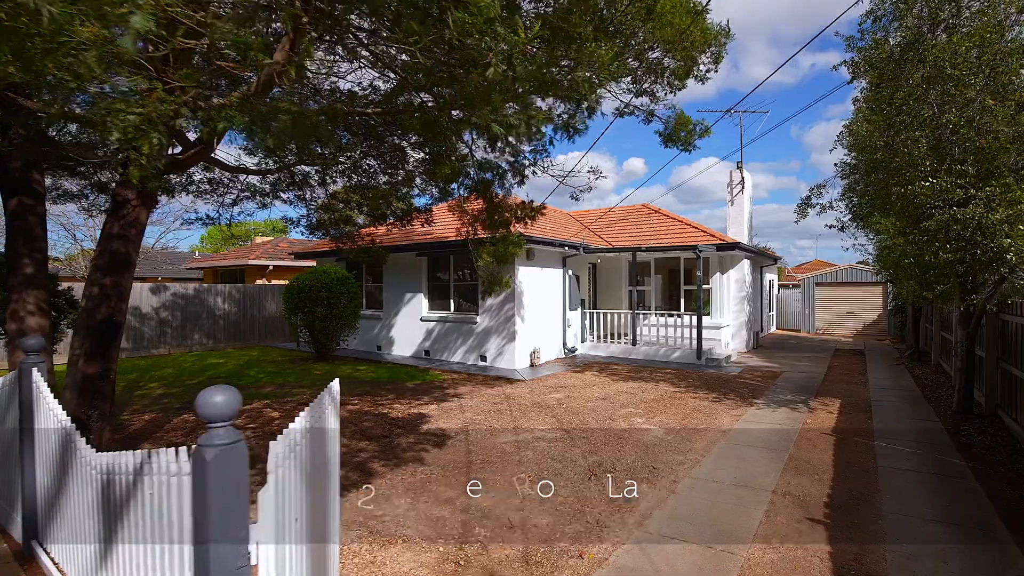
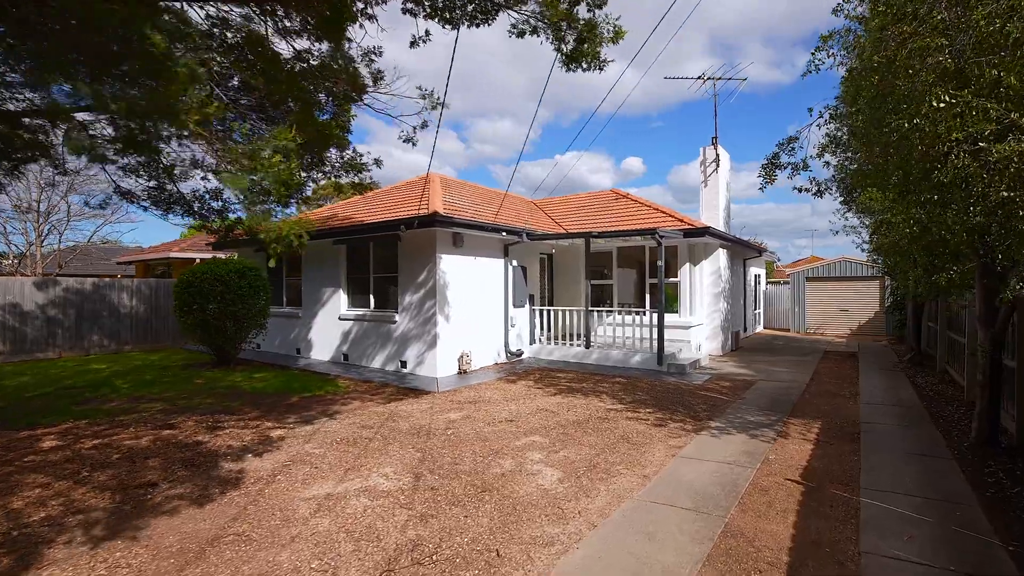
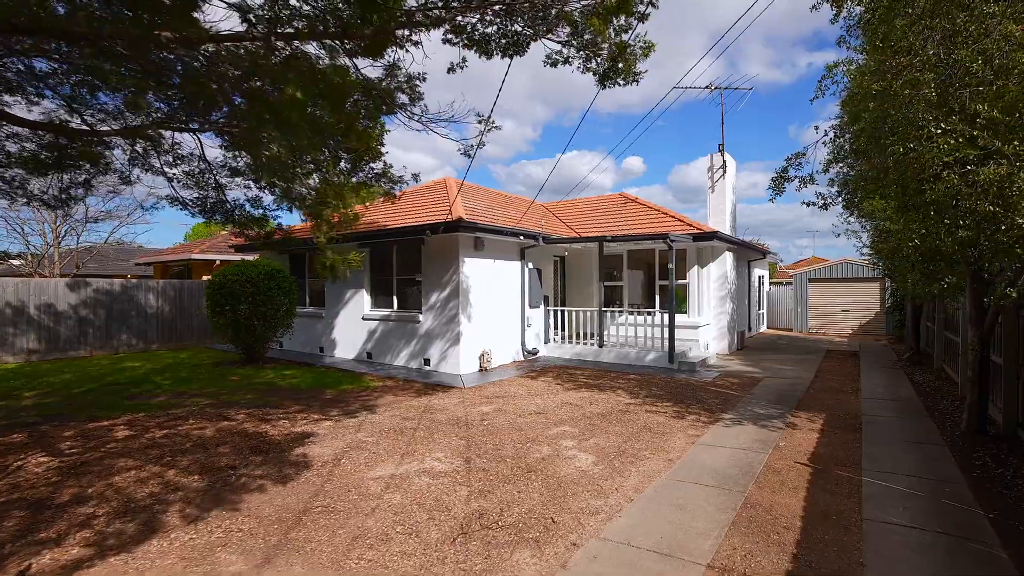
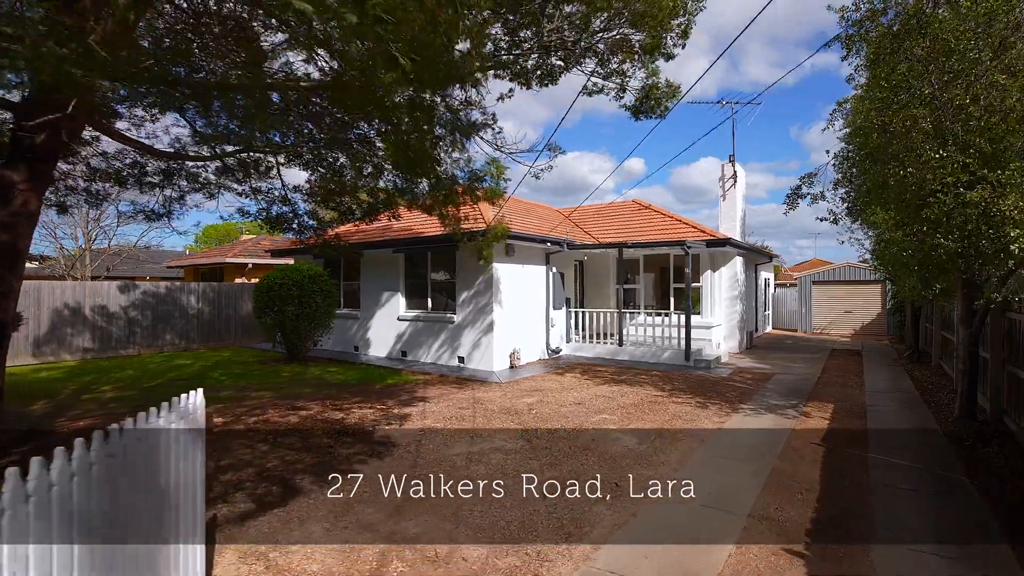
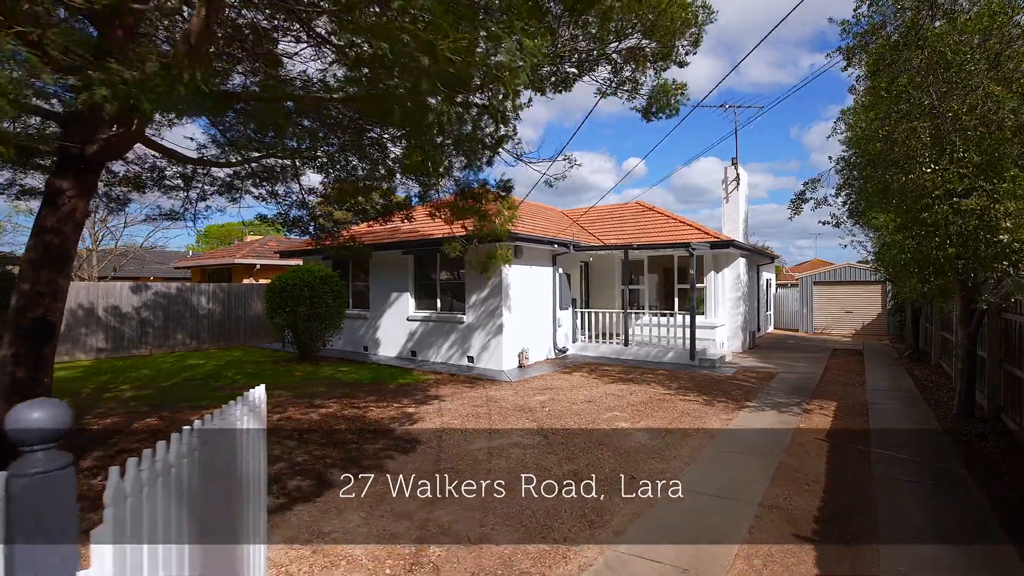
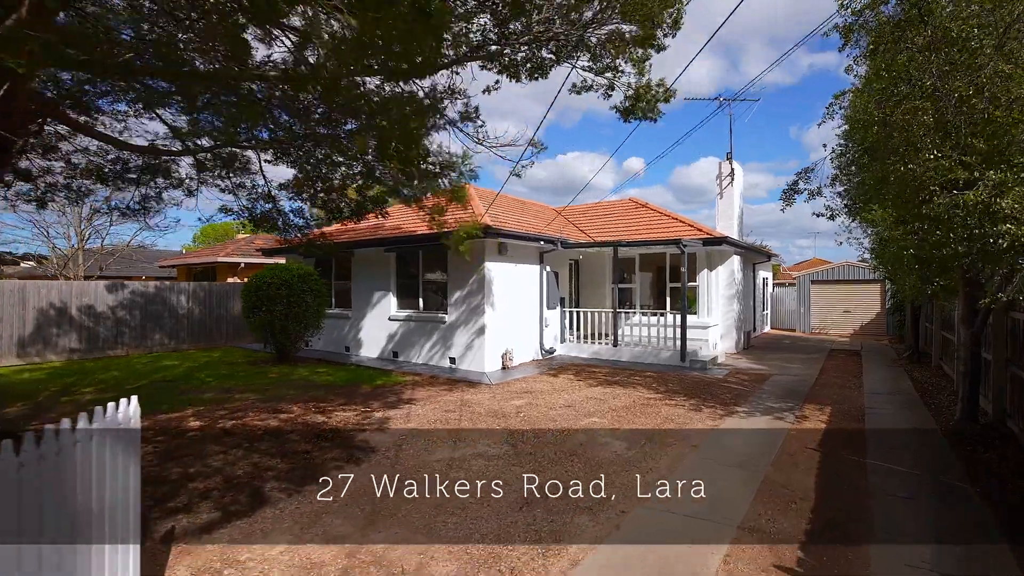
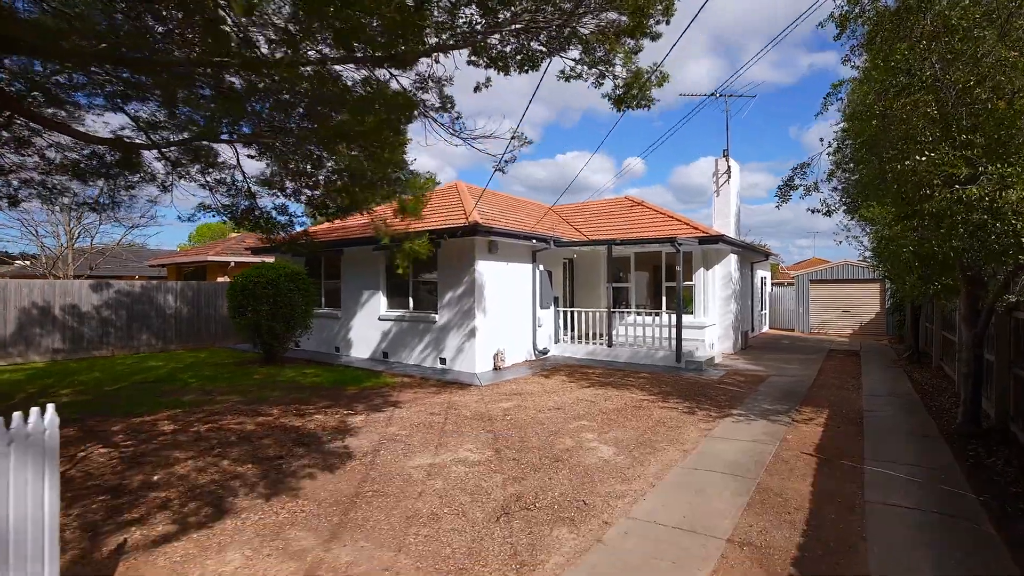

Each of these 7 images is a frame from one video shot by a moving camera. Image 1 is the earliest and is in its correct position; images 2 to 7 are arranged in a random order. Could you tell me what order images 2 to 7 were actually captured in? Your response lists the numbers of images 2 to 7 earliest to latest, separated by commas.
5, 4, 6, 7, 3, 2
